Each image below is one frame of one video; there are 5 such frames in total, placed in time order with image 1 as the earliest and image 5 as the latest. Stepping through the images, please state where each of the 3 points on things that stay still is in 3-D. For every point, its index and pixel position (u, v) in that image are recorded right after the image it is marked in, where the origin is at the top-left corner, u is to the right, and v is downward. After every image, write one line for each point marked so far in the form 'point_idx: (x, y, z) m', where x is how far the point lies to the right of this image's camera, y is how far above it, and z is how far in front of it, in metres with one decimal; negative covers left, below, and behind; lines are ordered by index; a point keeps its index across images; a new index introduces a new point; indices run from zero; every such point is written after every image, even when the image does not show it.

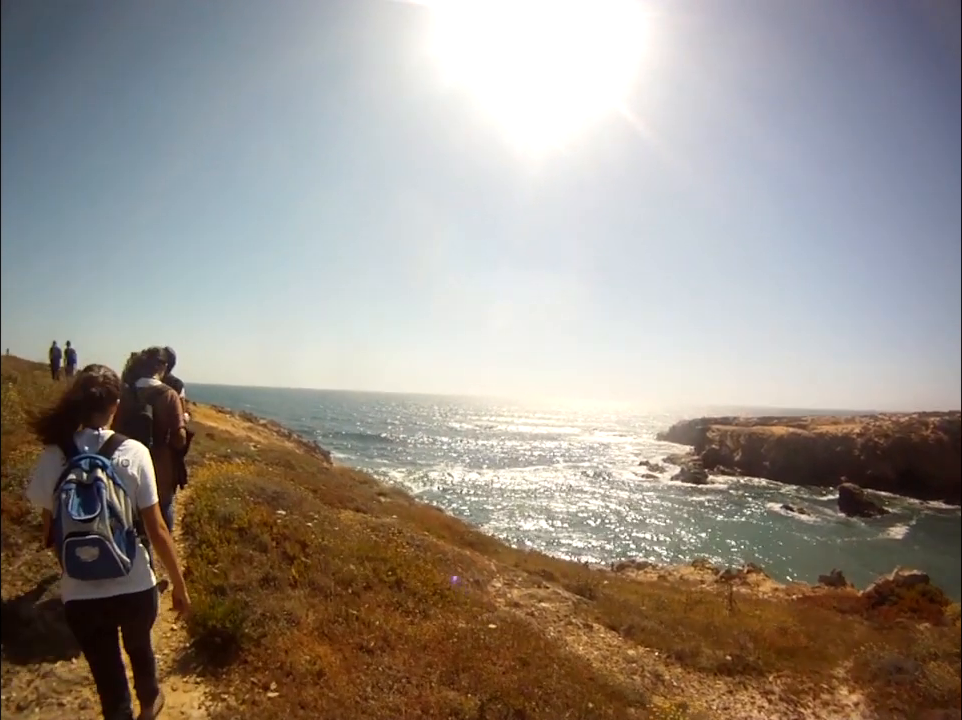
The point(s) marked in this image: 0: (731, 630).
0: (+5.7, -6.1, +12.5) m
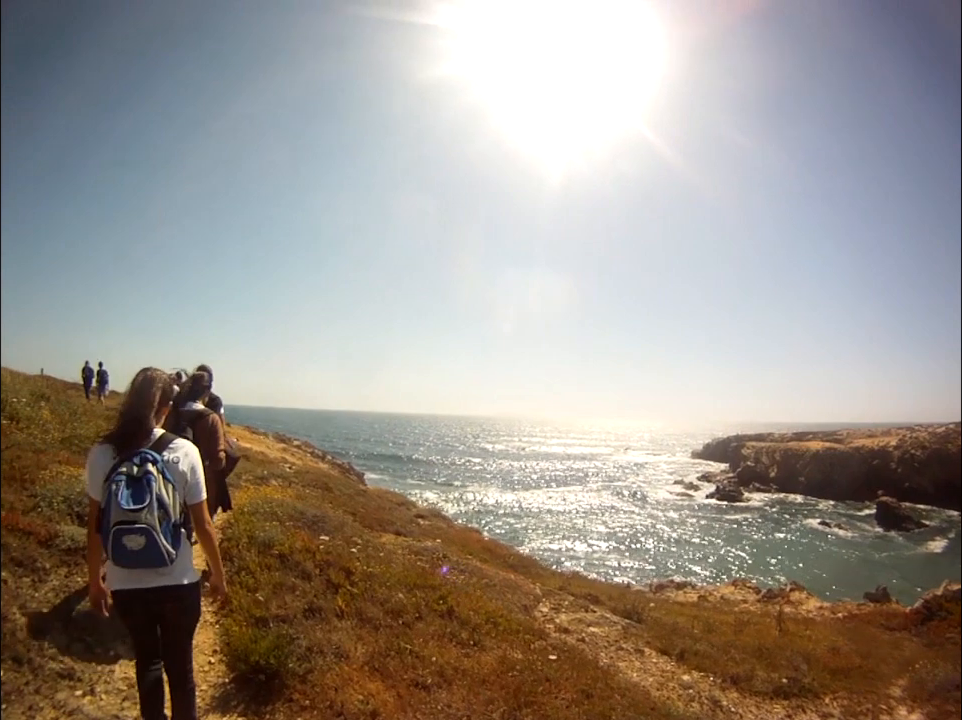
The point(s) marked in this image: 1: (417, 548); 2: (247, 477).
0: (+6.6, -6.4, +12.1) m
1: (-1.2, -3.5, +10.4) m
2: (-6.2, -3.2, +14.5) m
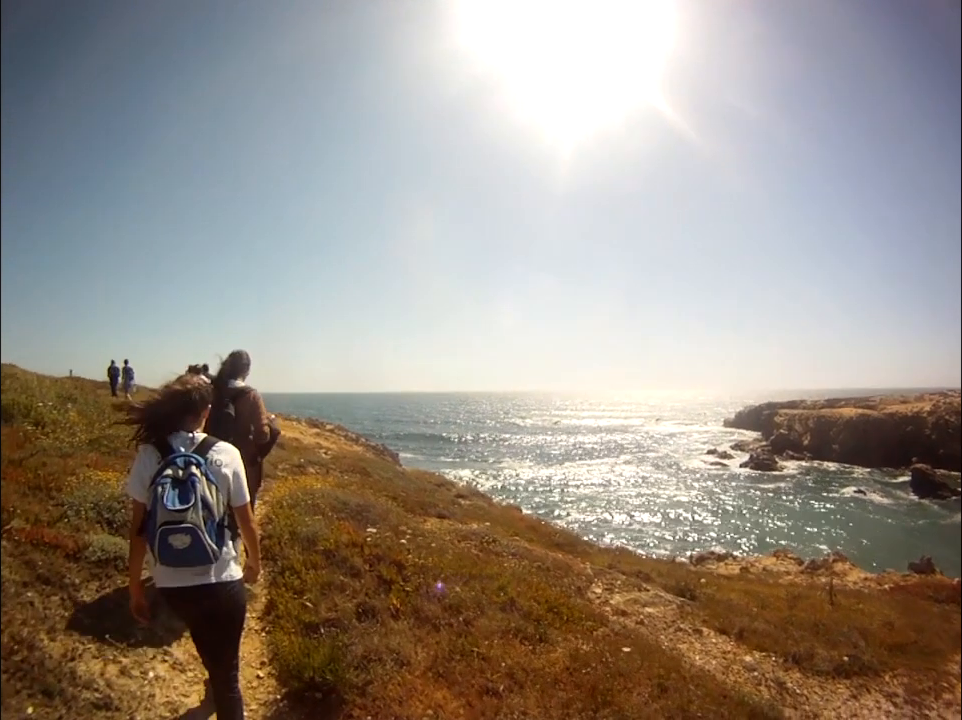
0: (+7.6, -5.7, +11.8) m
1: (-0.3, -3.1, +10.2) m
2: (-5.2, -2.7, +14.4) m
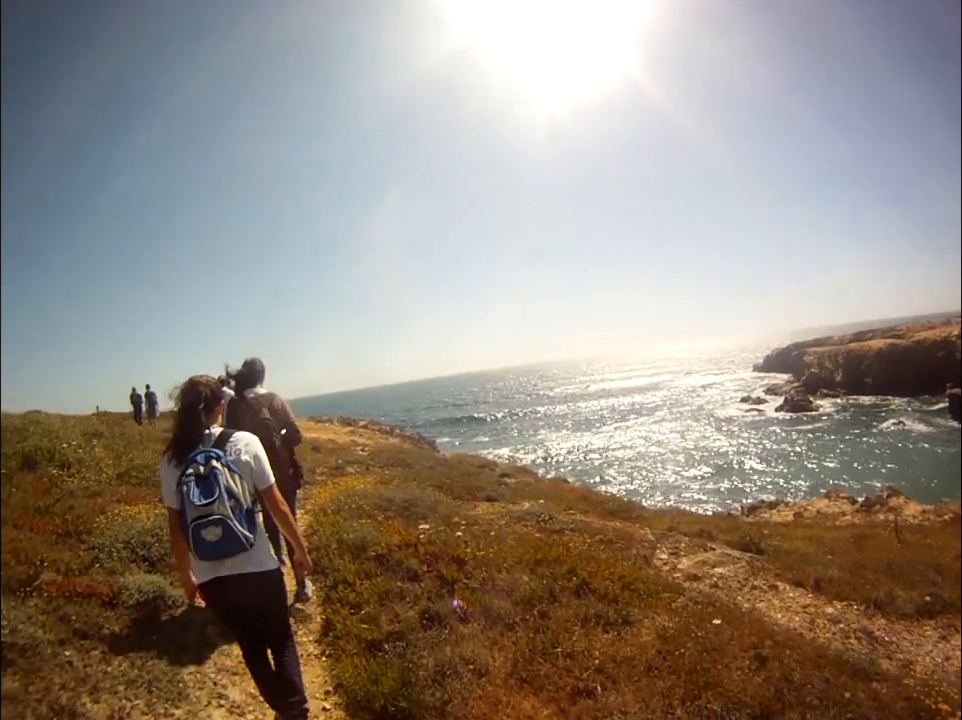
0: (+8.9, -4.2, +11.4) m
1: (+0.6, -2.7, +9.9) m
2: (-4.1, -2.7, +14.3) m
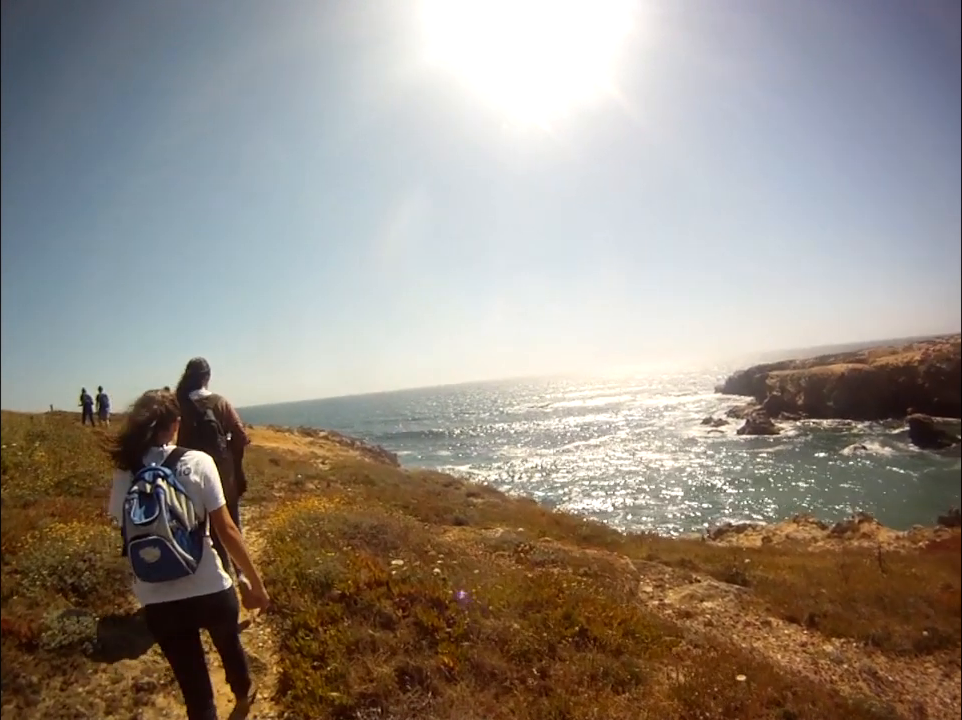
0: (+8.2, -4.6, +10.8) m
1: (+0.1, -2.8, +8.9) m
2: (-4.9, -2.8, +12.9) m
